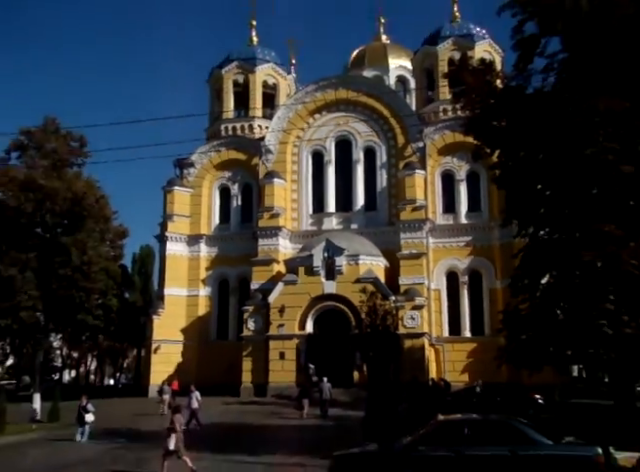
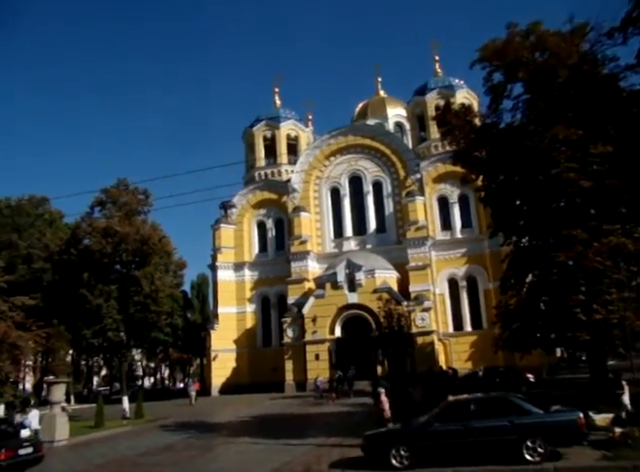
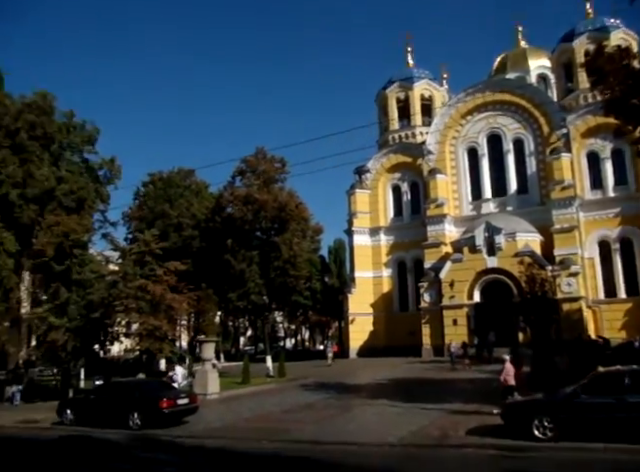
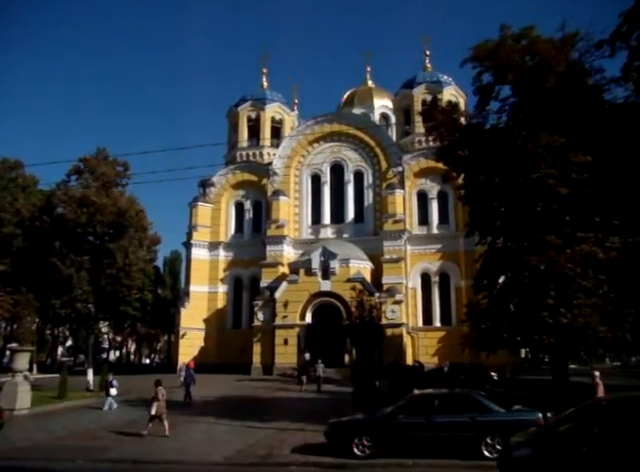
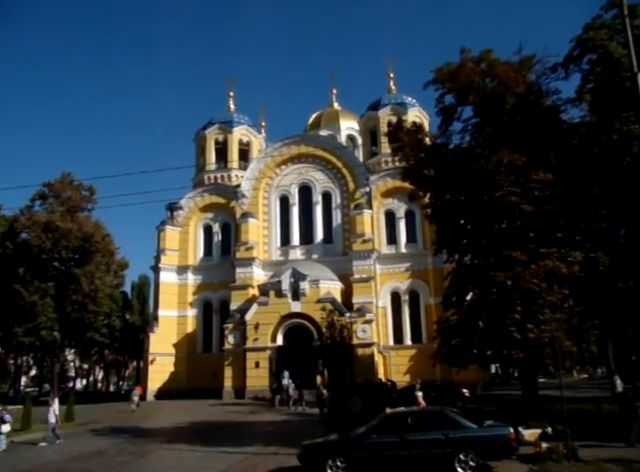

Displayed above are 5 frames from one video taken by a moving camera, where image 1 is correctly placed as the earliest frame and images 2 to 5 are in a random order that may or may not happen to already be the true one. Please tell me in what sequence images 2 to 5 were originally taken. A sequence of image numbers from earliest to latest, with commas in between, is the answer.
4, 5, 2, 3
